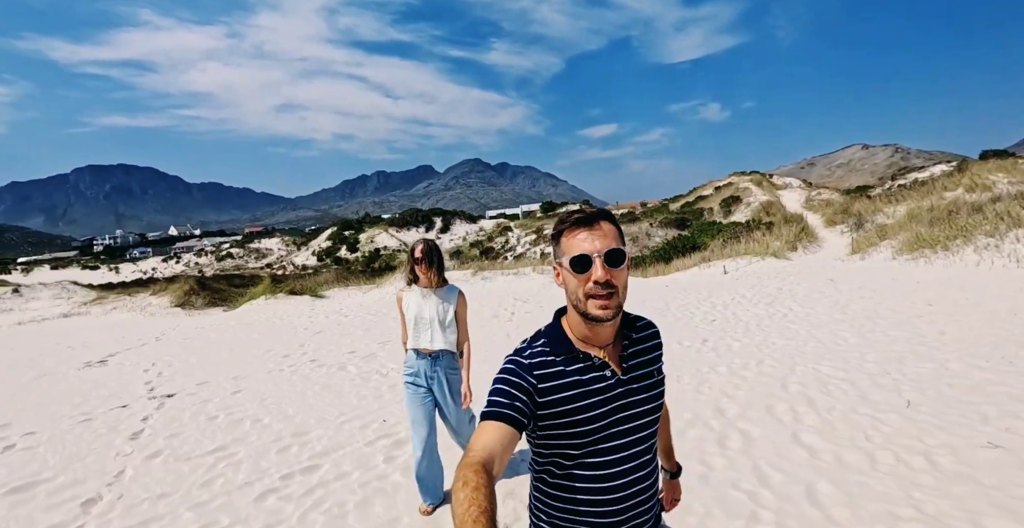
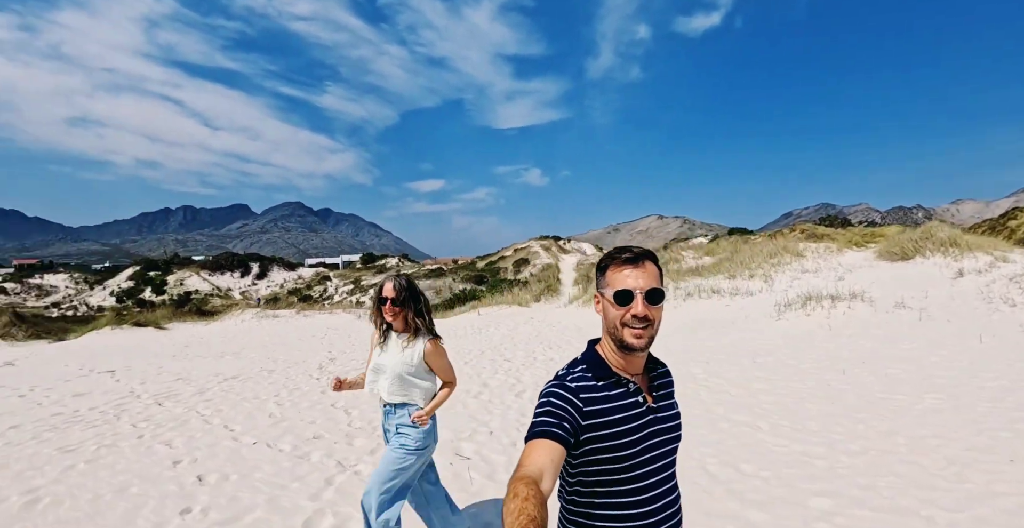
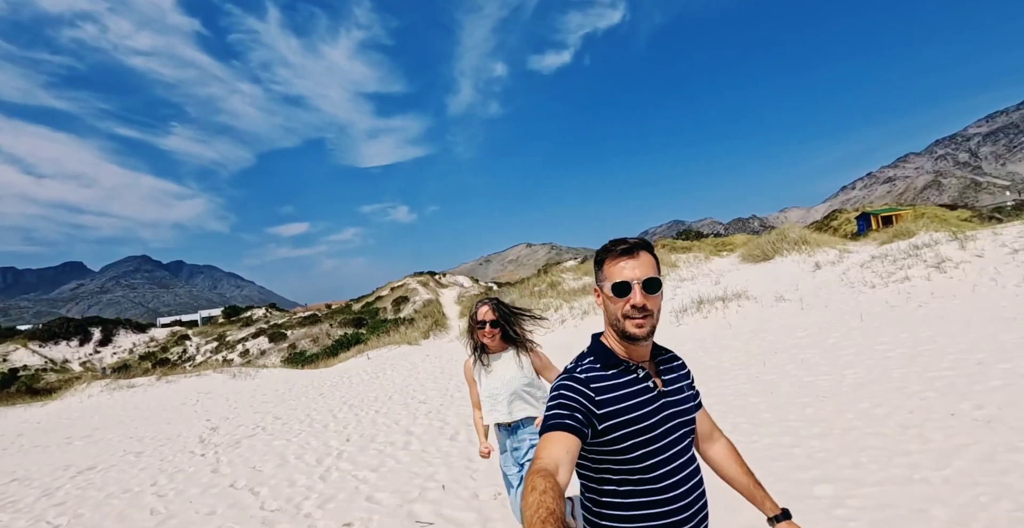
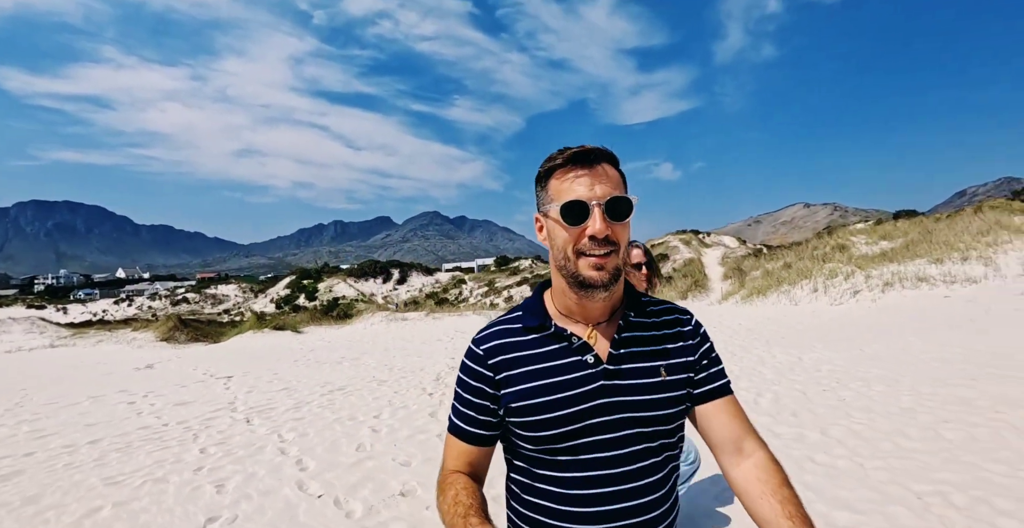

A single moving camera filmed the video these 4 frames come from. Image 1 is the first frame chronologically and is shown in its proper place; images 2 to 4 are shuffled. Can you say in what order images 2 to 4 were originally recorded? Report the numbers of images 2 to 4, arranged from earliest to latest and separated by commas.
4, 3, 2
